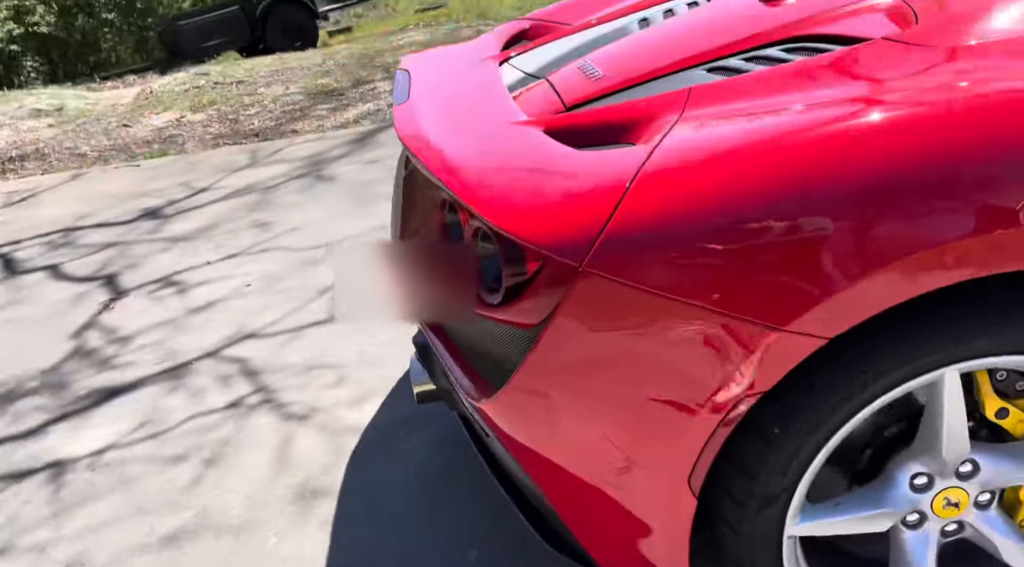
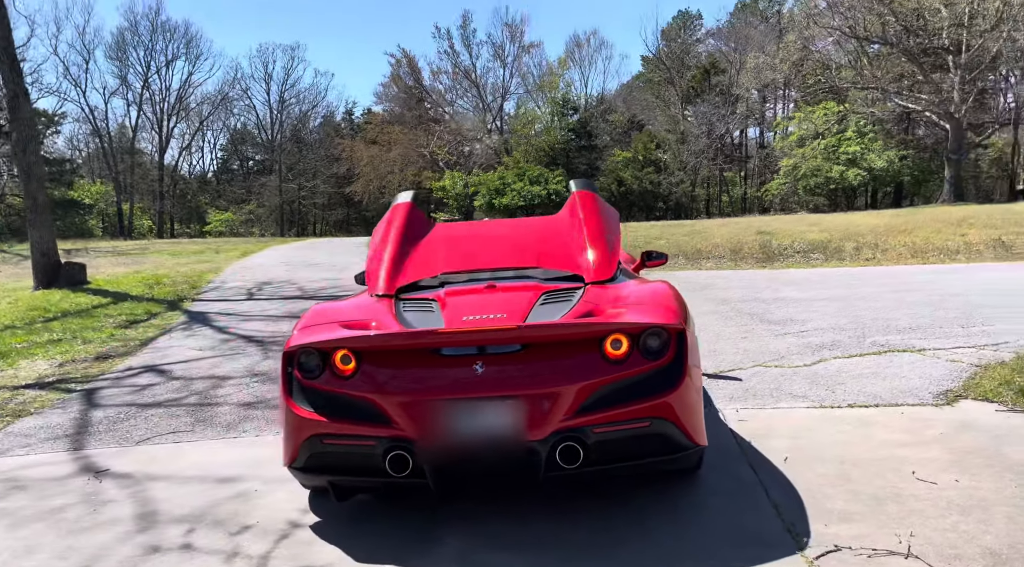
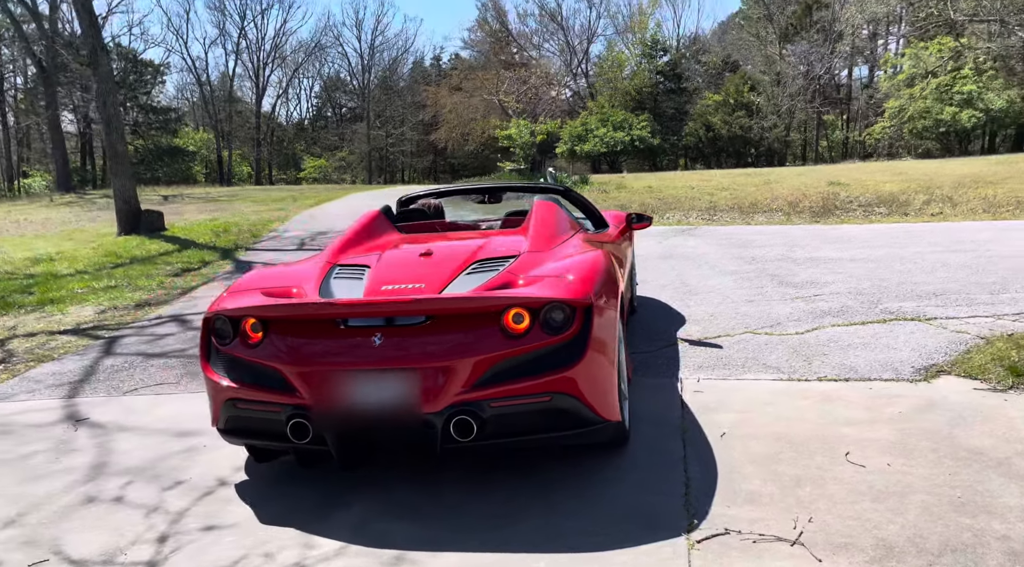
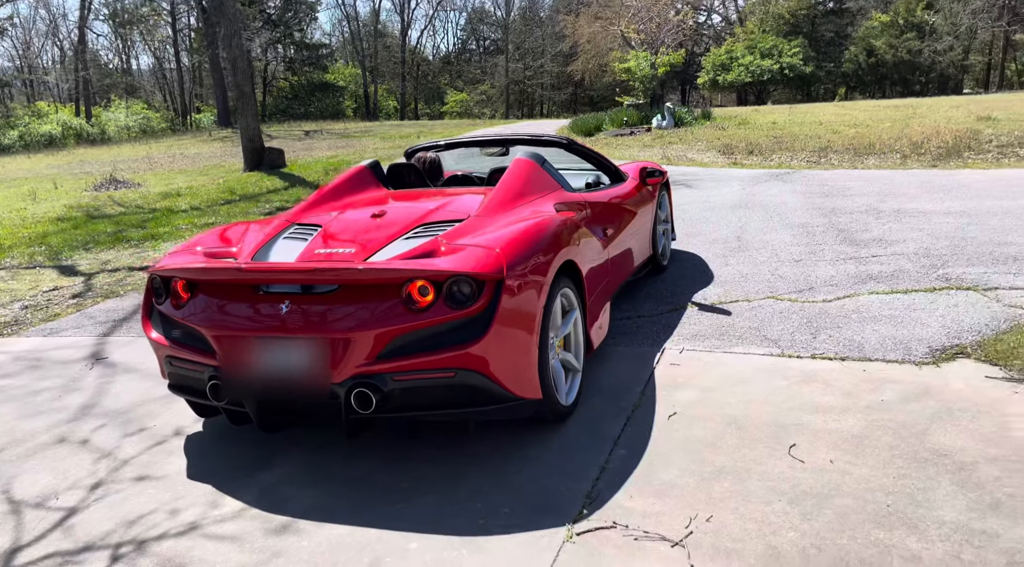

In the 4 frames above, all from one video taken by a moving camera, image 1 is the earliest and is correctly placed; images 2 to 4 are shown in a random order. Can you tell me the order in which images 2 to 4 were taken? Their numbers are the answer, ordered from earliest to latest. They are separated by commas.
4, 3, 2
